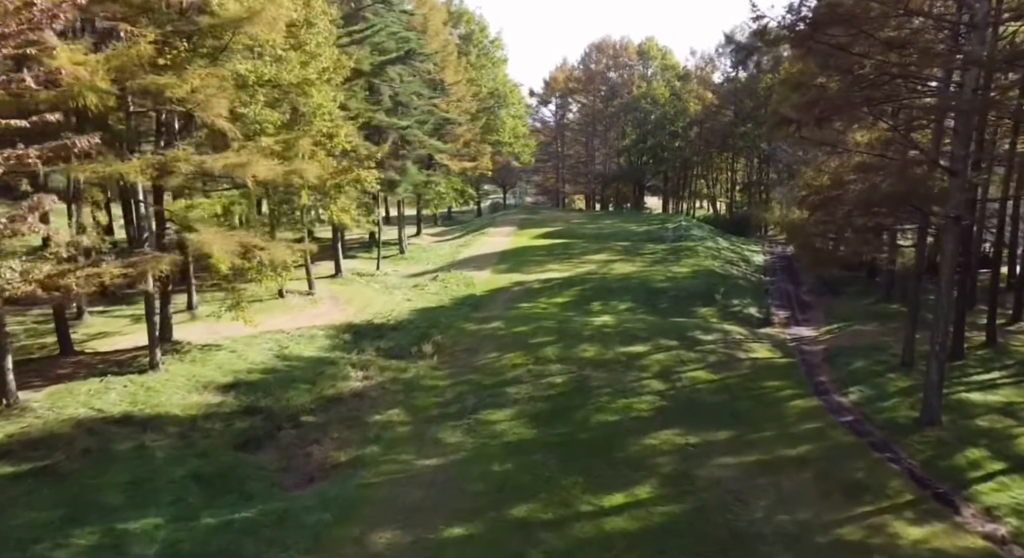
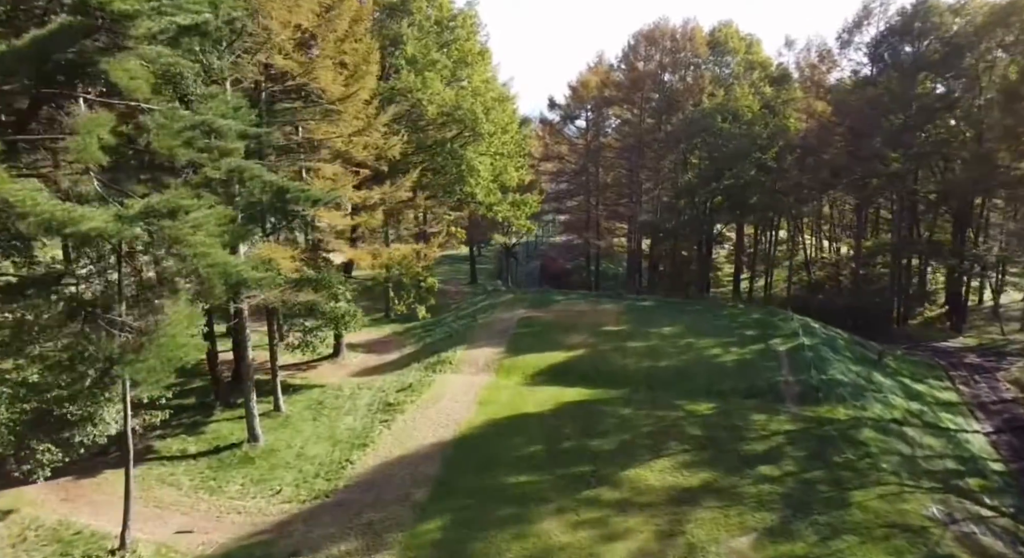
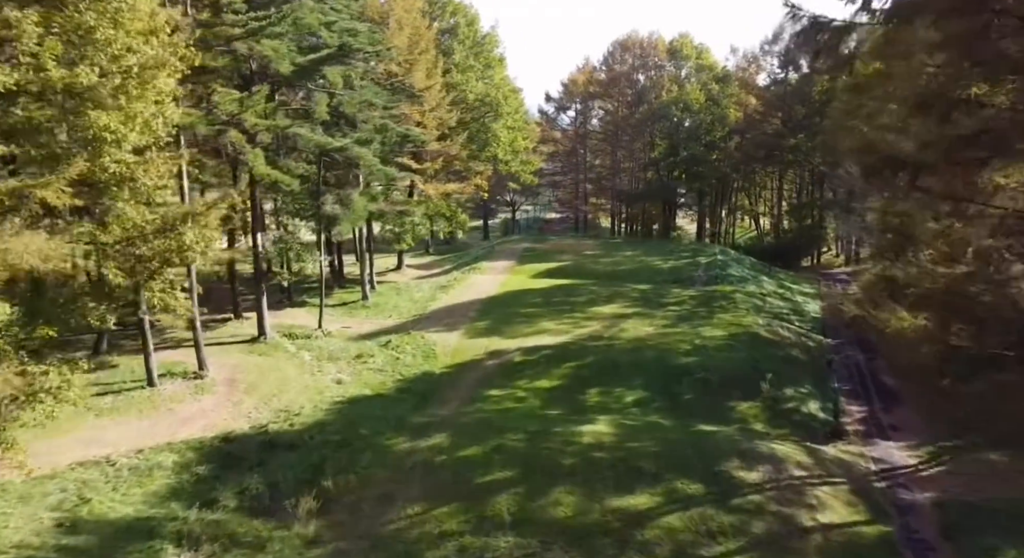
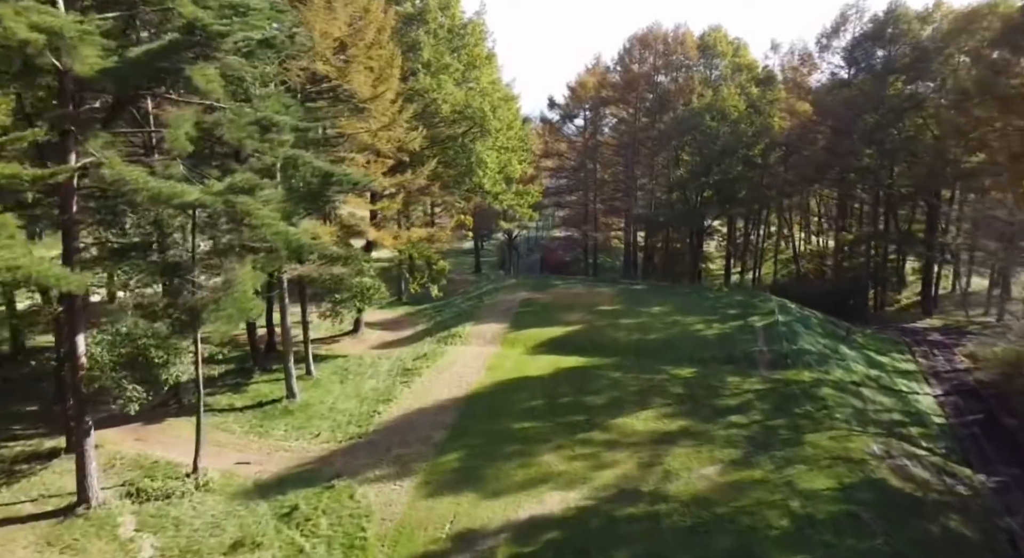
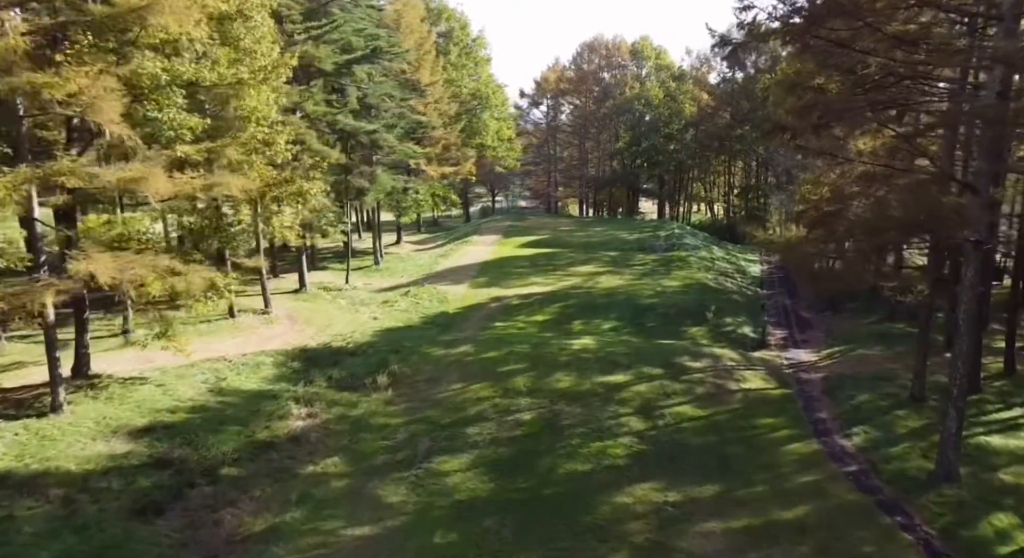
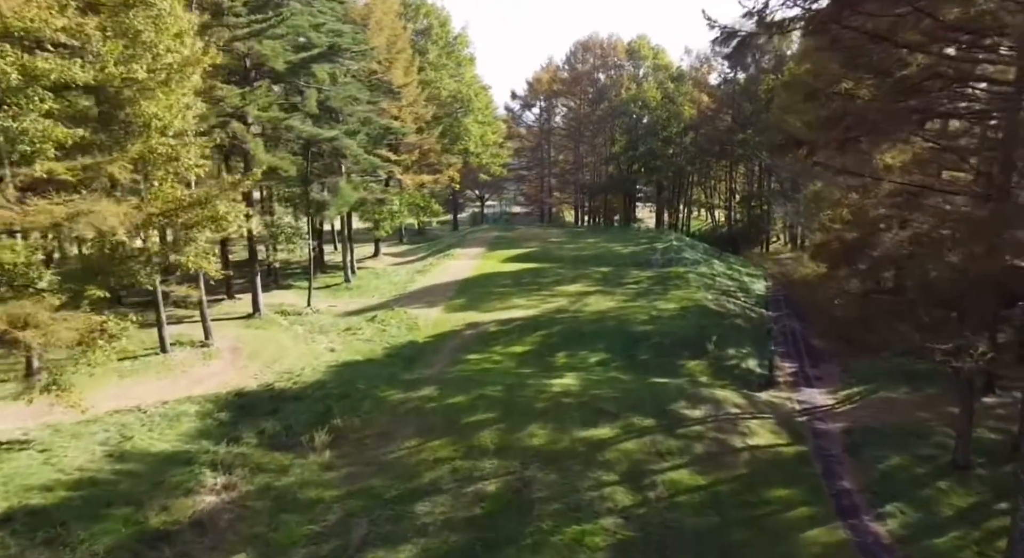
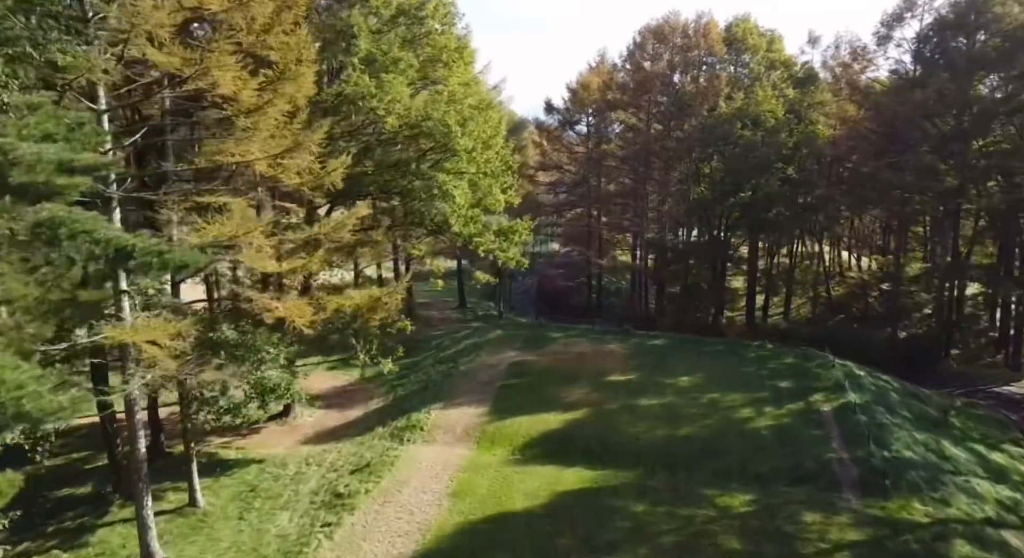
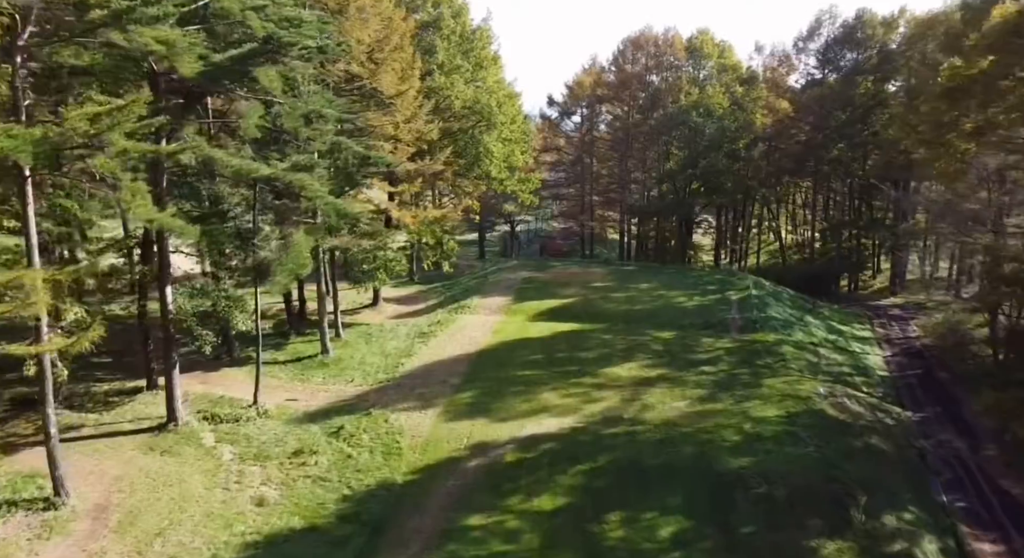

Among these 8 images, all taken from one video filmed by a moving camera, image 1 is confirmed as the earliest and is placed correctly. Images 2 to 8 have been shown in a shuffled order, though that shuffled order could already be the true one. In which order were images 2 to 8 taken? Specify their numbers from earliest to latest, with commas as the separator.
5, 6, 3, 8, 4, 2, 7
